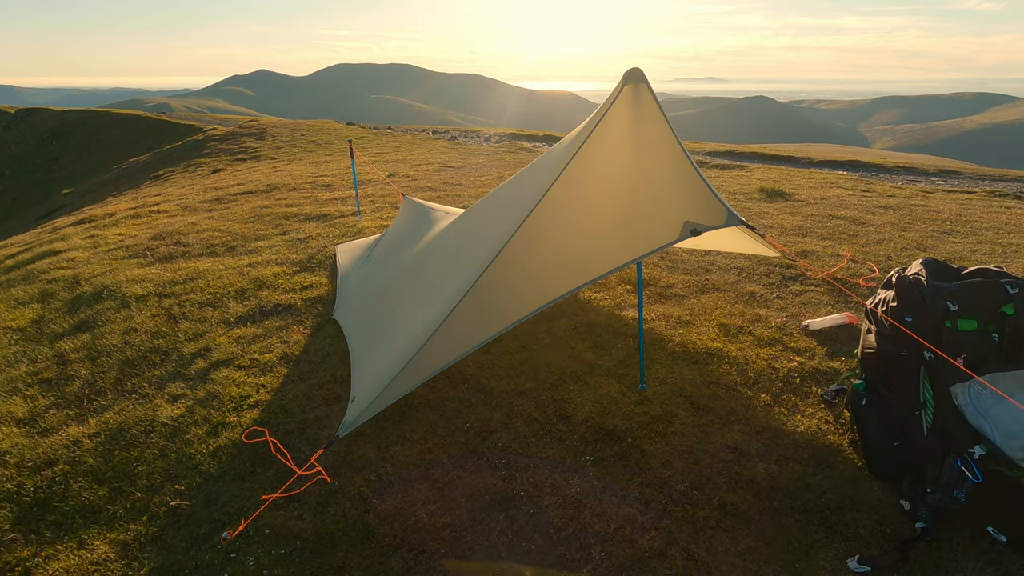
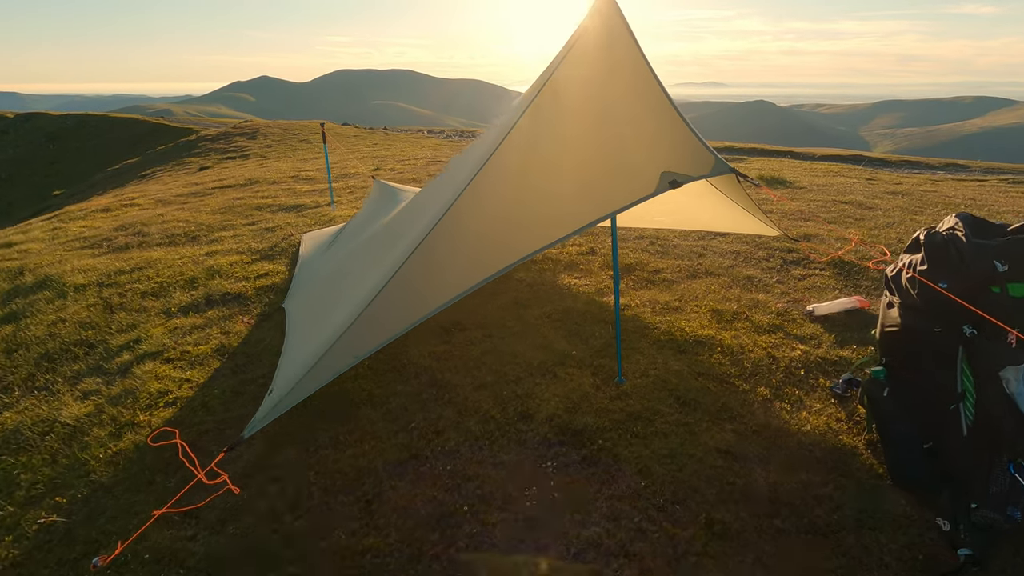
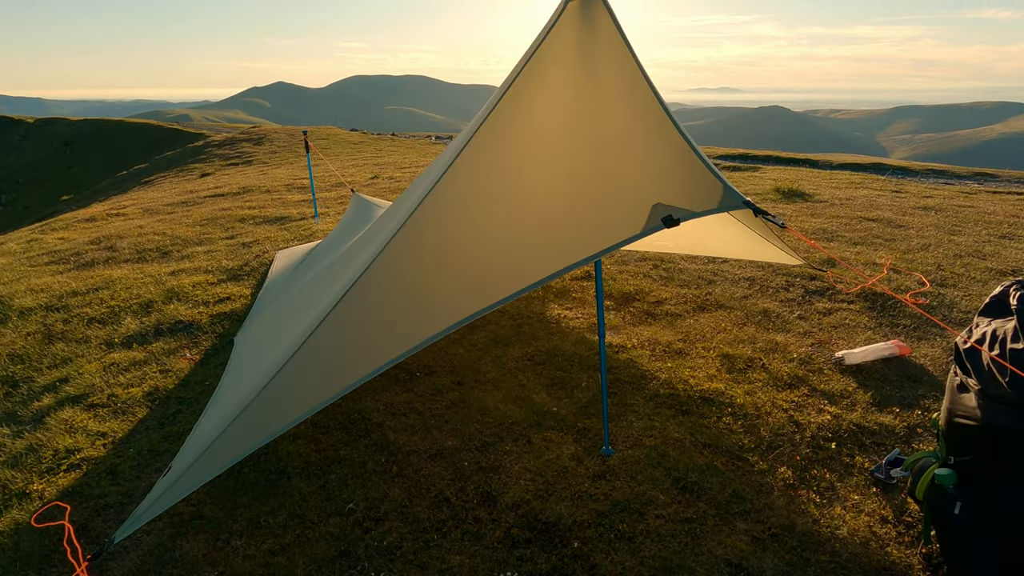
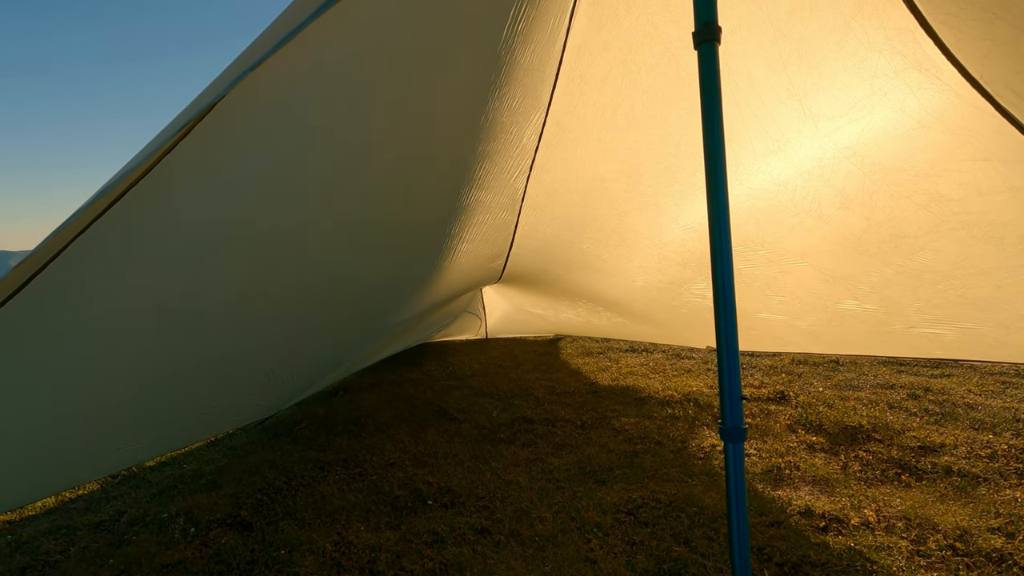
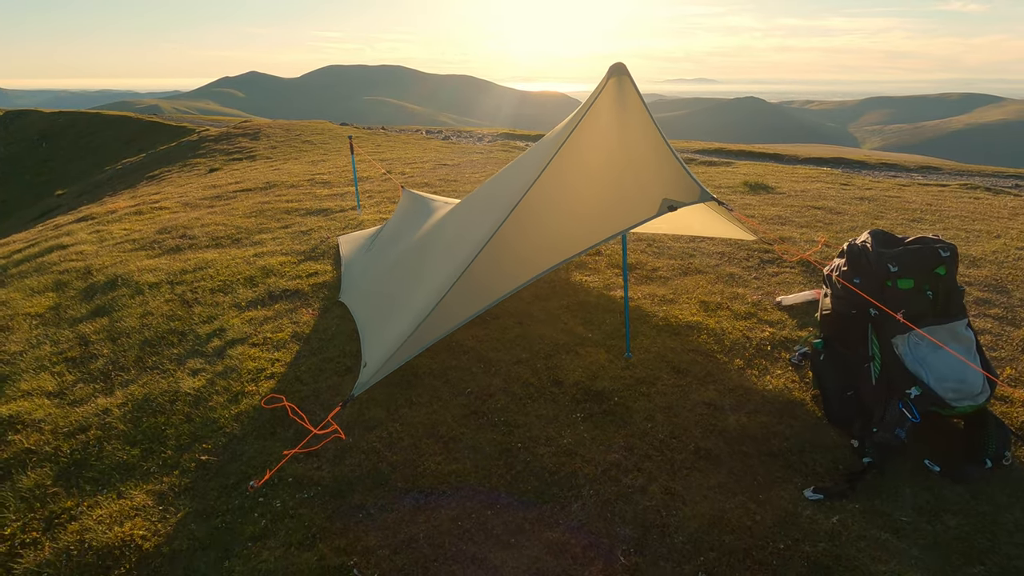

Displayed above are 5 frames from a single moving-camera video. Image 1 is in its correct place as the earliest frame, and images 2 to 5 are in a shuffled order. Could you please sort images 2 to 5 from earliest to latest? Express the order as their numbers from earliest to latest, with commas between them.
5, 2, 3, 4
